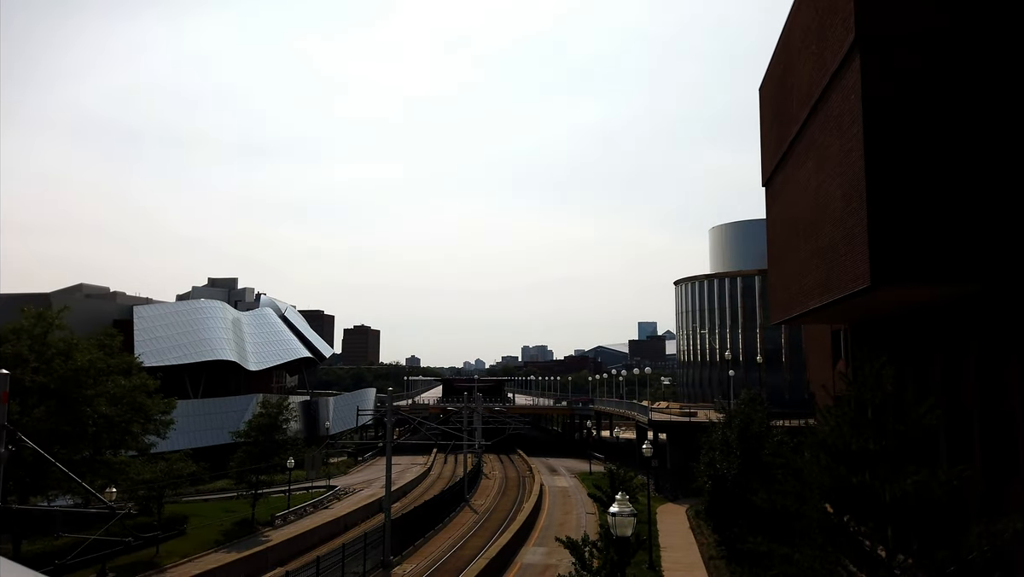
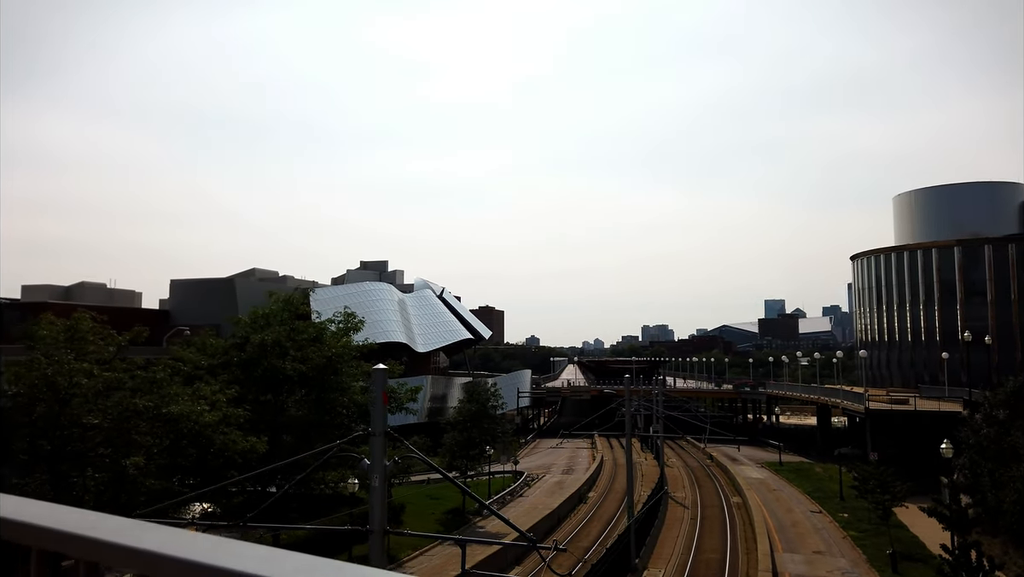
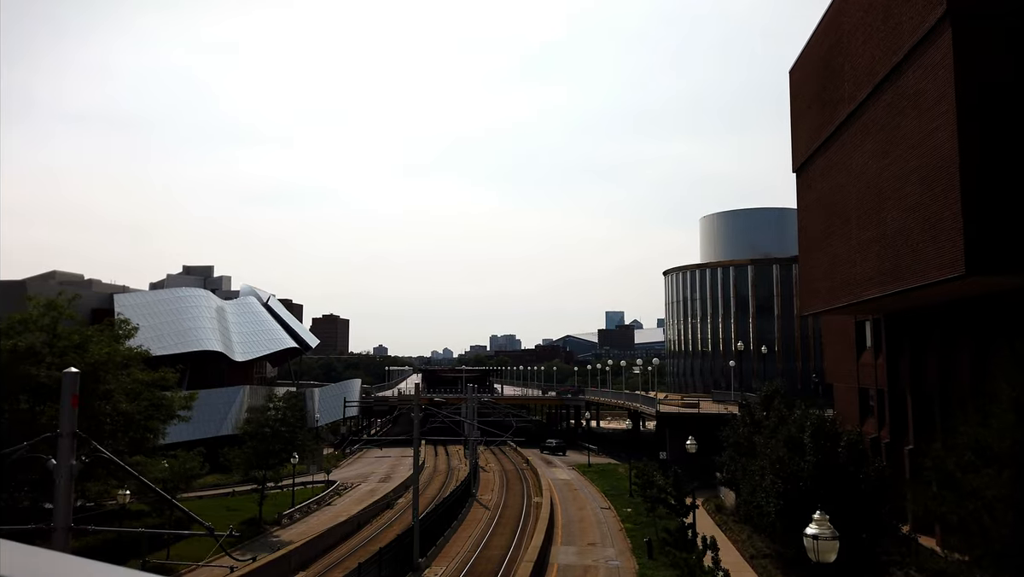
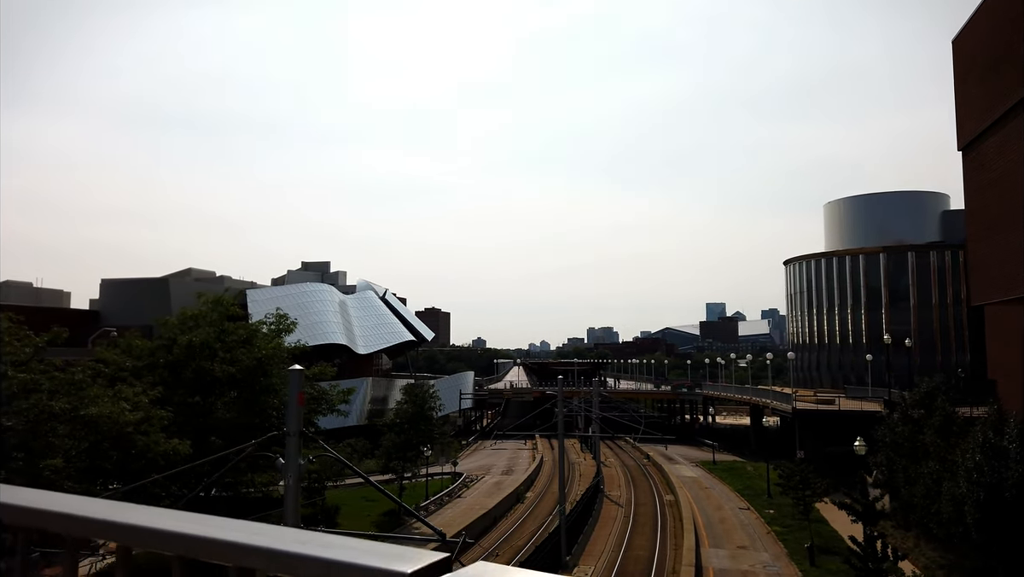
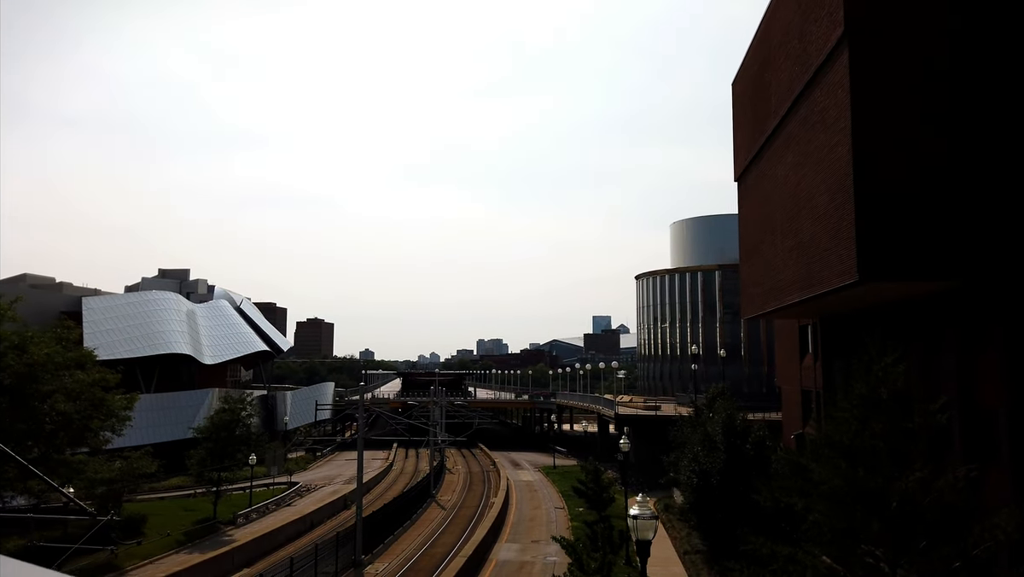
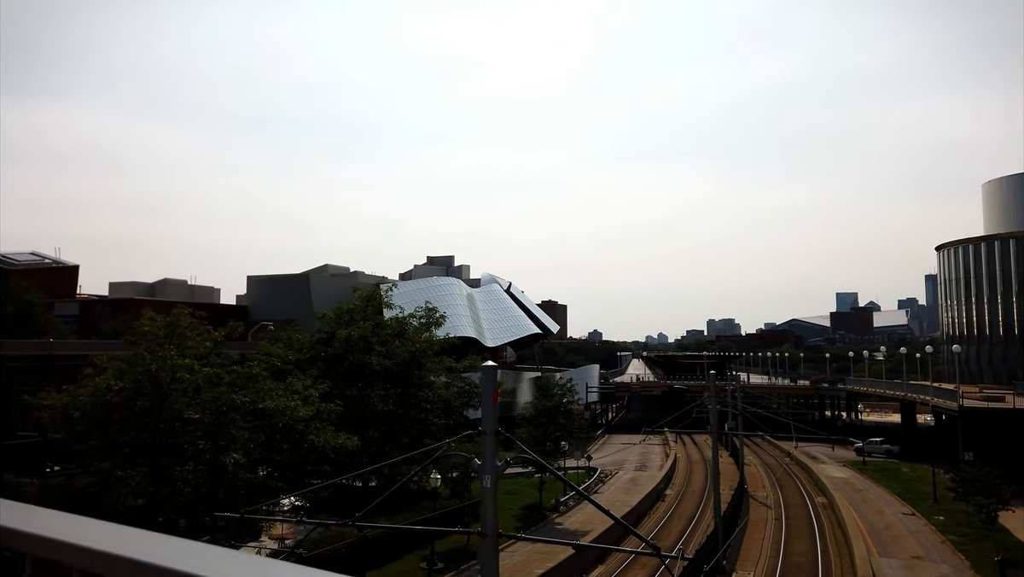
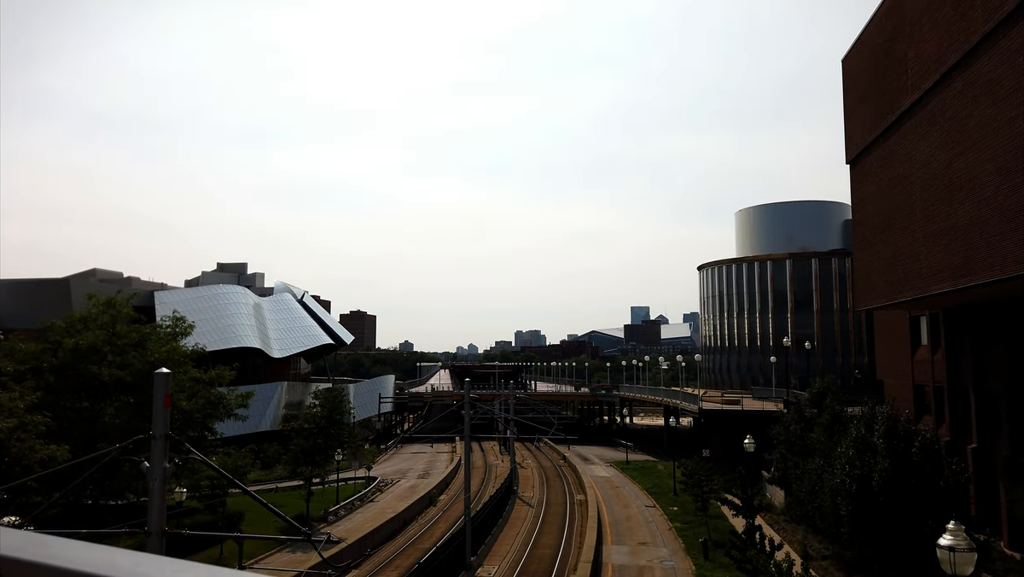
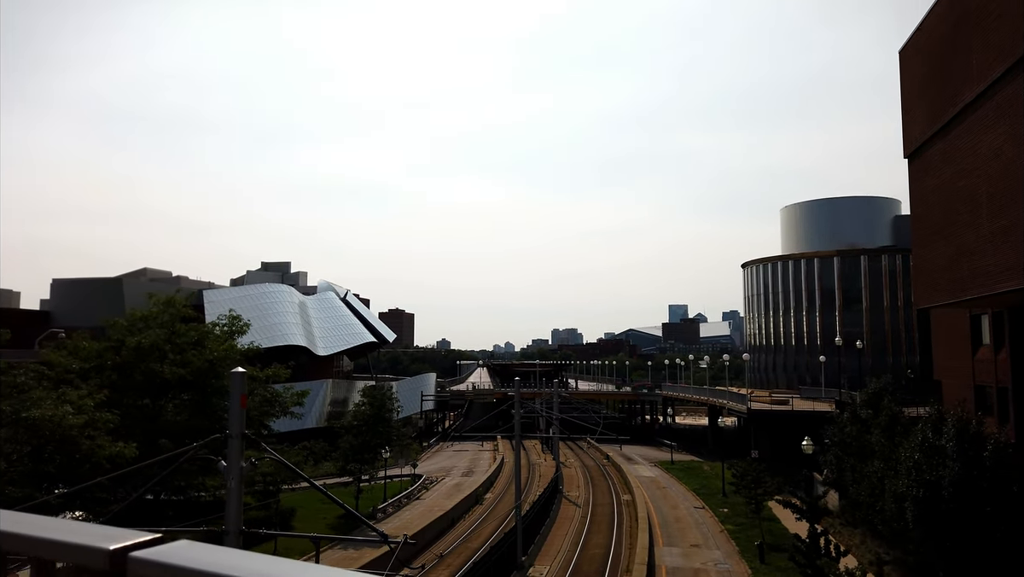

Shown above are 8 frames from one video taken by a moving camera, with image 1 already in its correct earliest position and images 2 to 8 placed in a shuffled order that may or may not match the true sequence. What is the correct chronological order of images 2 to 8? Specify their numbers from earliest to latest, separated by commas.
5, 3, 7, 8, 4, 2, 6
